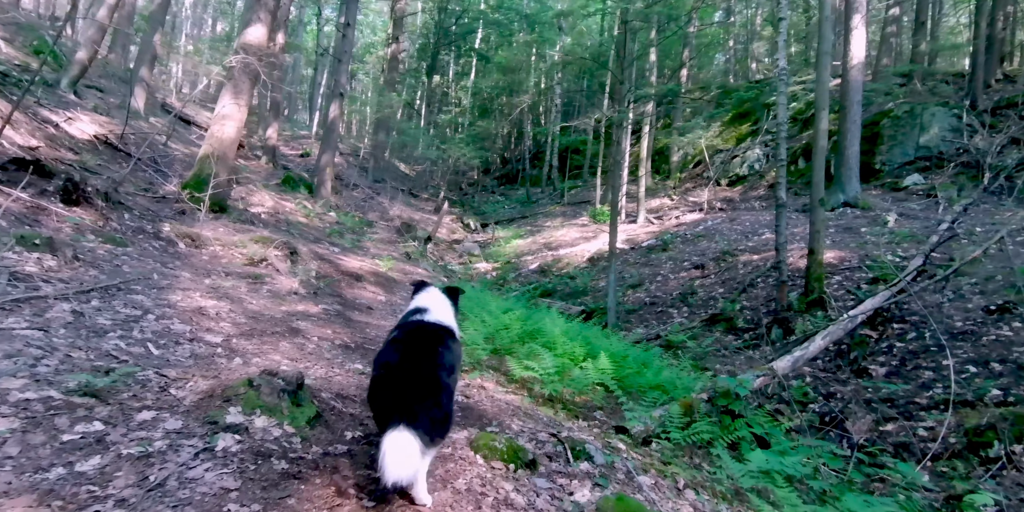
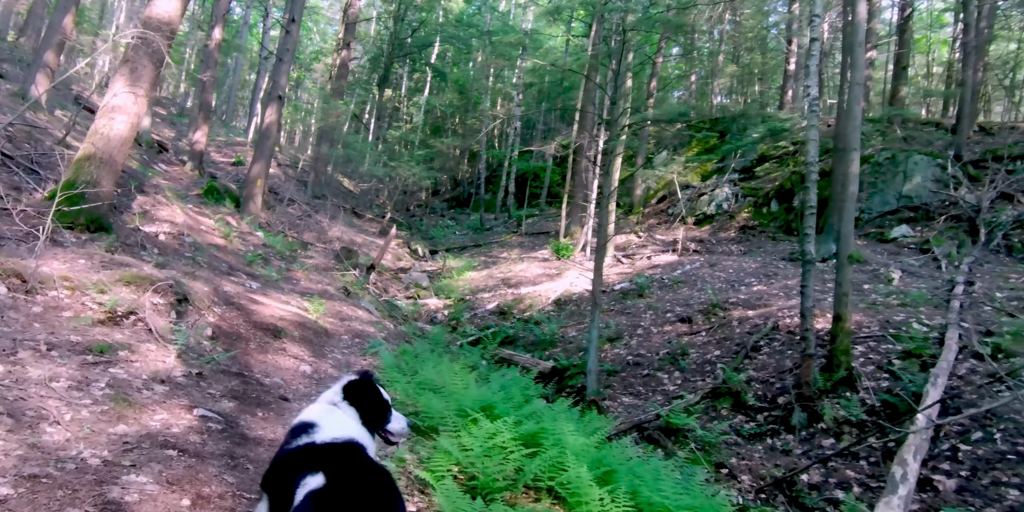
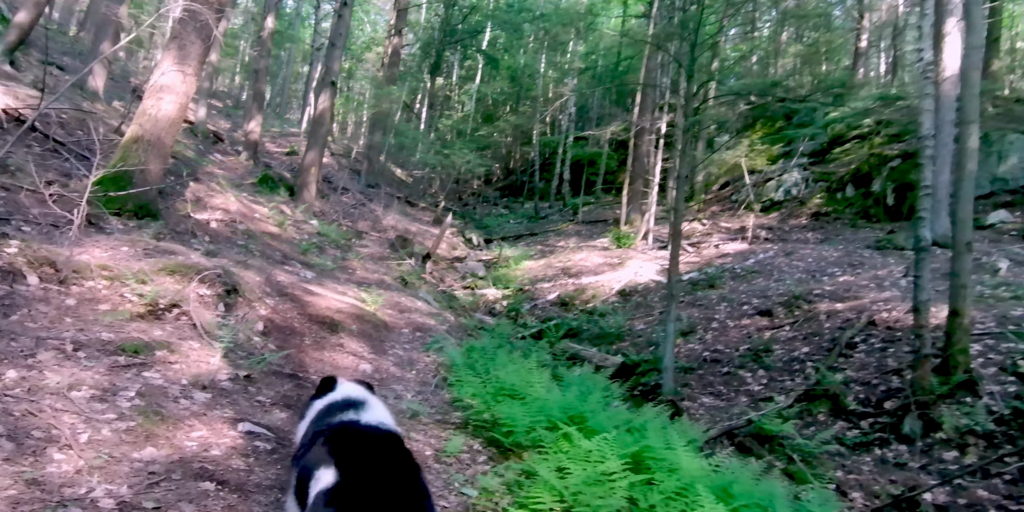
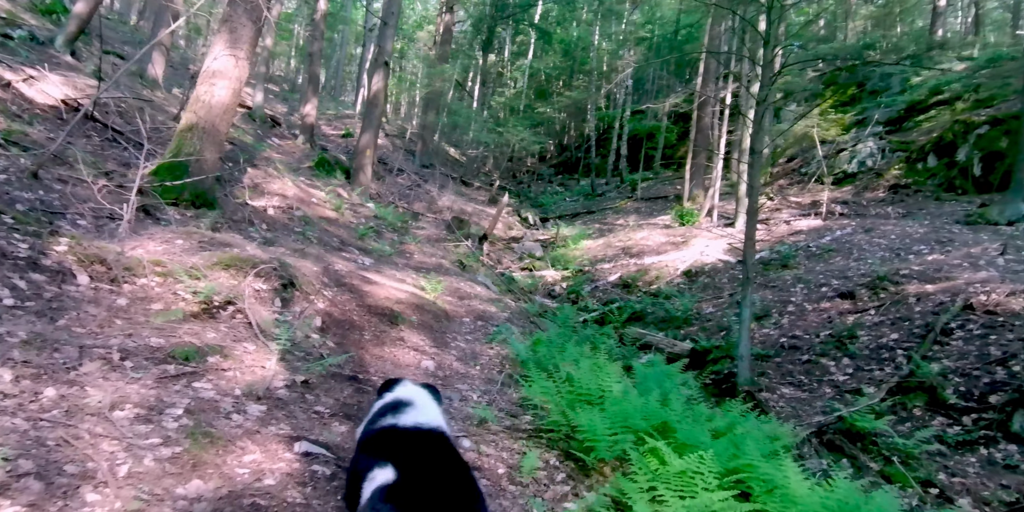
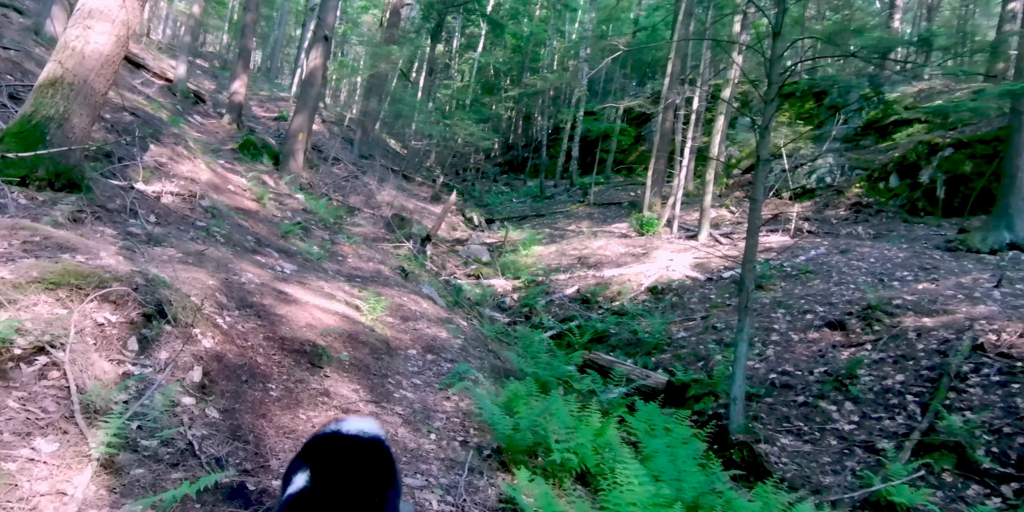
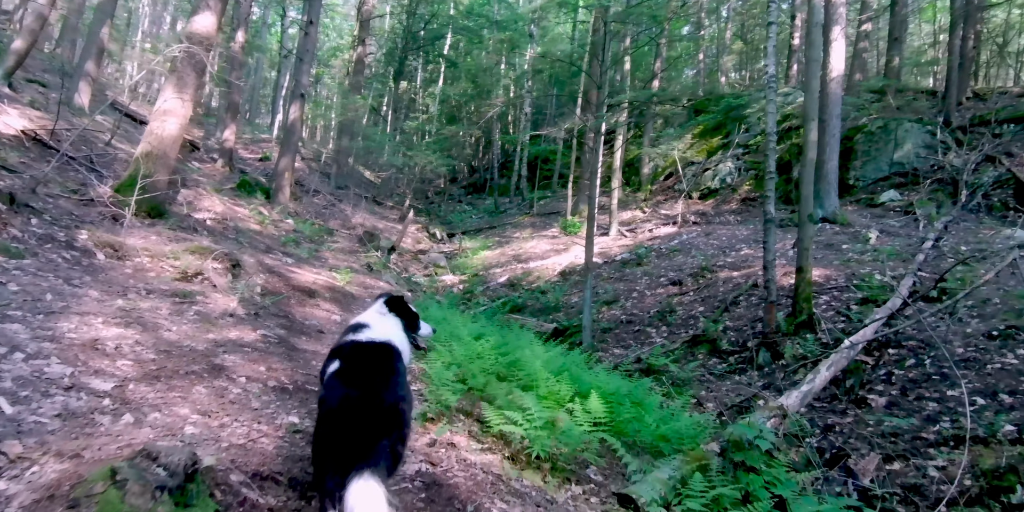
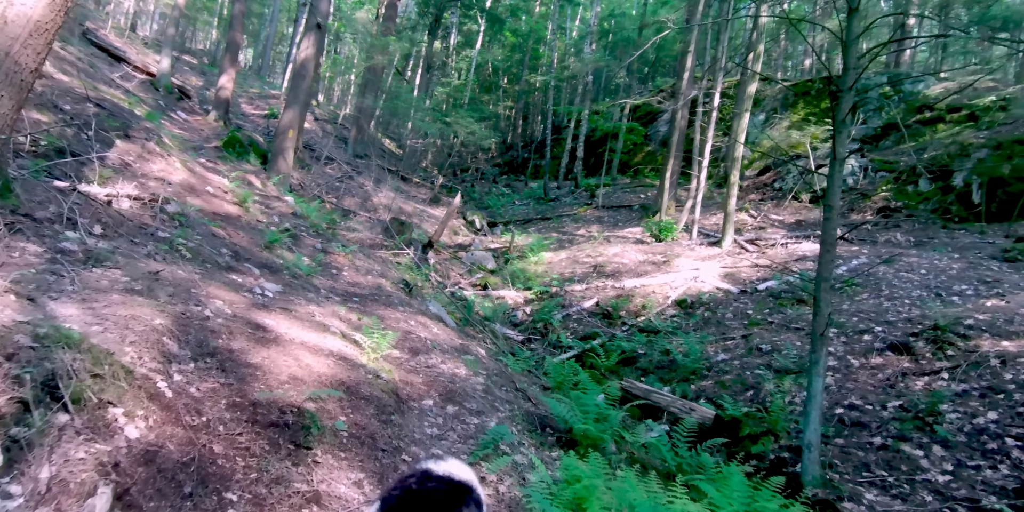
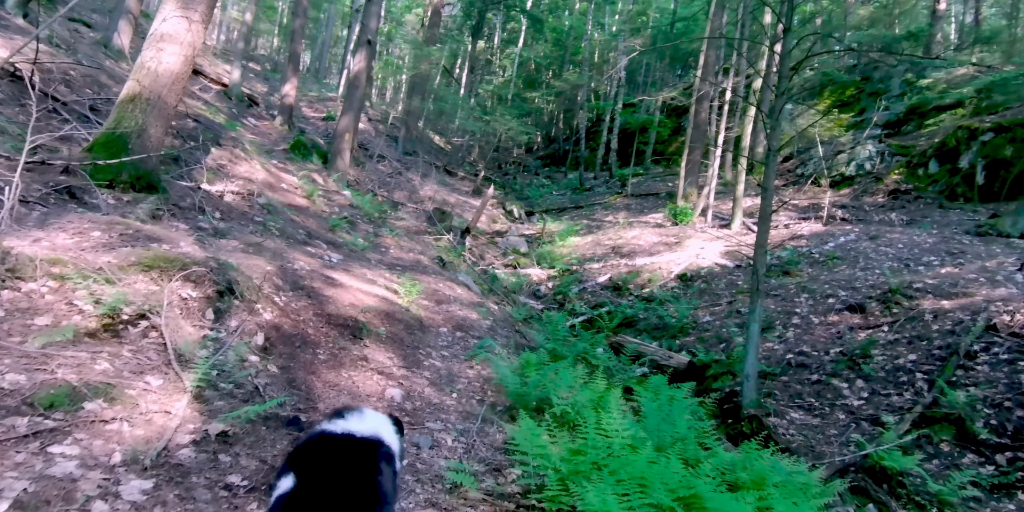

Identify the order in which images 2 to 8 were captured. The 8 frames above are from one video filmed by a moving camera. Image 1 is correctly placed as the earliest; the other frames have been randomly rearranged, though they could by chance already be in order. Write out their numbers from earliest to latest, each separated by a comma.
6, 2, 3, 4, 8, 5, 7
